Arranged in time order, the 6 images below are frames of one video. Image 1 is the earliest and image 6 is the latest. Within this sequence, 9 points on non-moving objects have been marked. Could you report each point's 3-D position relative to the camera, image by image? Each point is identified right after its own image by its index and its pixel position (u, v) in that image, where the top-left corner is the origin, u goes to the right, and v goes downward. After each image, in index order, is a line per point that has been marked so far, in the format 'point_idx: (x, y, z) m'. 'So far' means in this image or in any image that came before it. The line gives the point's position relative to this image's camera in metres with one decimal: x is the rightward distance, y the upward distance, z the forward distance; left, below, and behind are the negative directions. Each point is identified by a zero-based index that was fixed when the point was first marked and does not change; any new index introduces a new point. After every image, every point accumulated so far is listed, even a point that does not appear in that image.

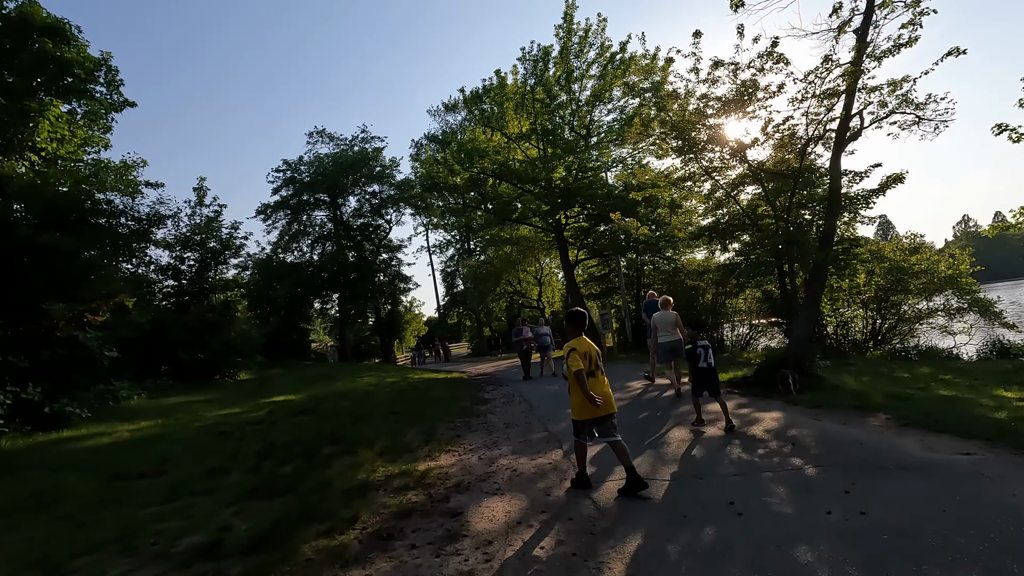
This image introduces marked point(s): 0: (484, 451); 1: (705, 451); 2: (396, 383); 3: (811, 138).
0: (-0.4, -2.4, +8.0) m
1: (+2.3, -1.9, +6.6) m
2: (-4.1, -3.3, +19.4) m
3: (+6.7, +3.3, +12.5) m
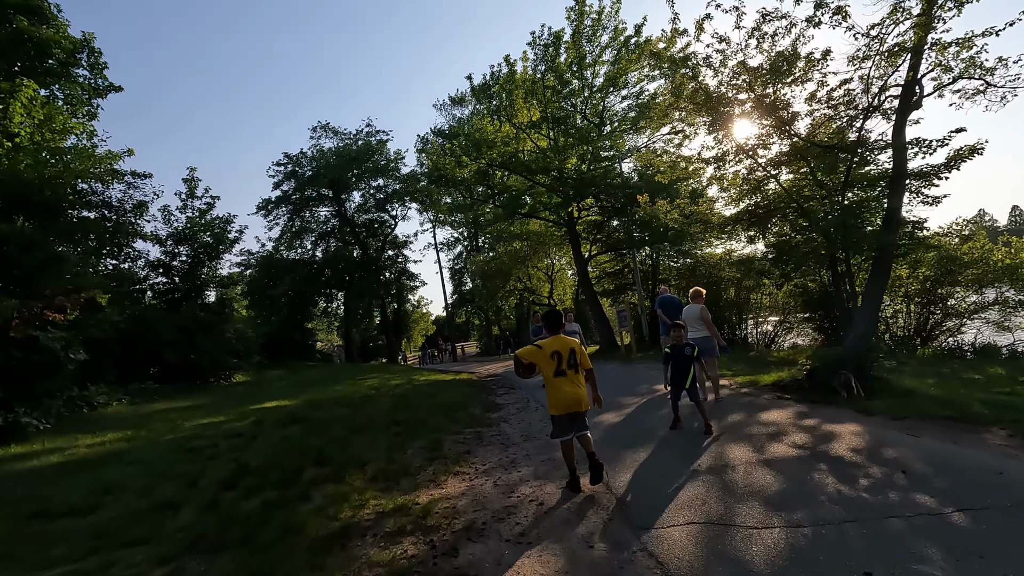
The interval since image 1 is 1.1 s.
0: (-0.1, -2.2, +6.5) m
1: (+2.6, -1.8, +5.1) m
2: (-3.6, -3.2, +18.0) m
3: (+7.0, +3.5, +11.0) m
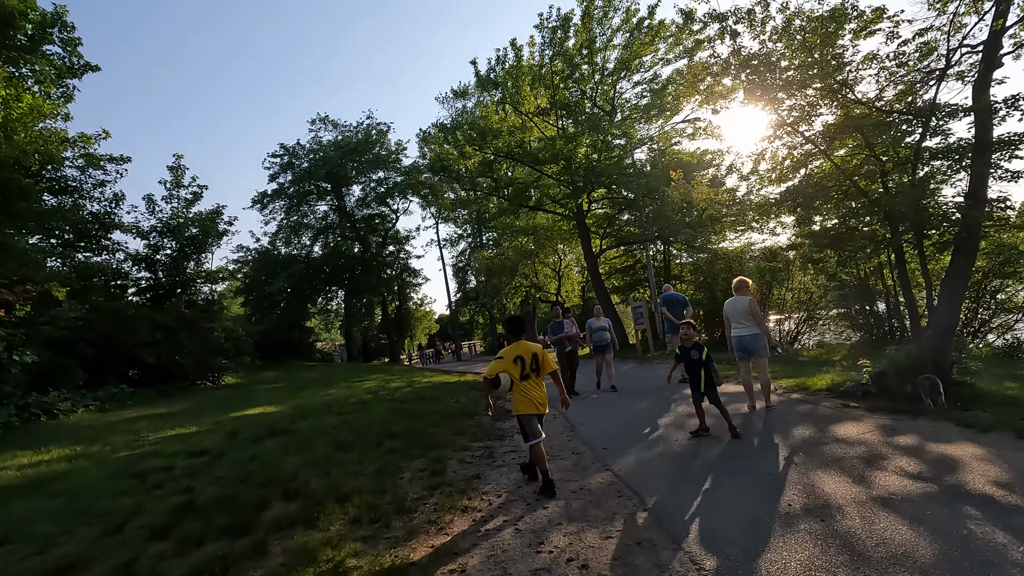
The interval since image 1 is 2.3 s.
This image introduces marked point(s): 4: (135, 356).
0: (+0.1, -2.1, +5.1) m
1: (+2.8, -1.6, +3.6) m
2: (-3.3, -3.0, +16.6) m
3: (+7.3, +3.7, +9.4) m
4: (-11.2, -2.0, +16.1) m
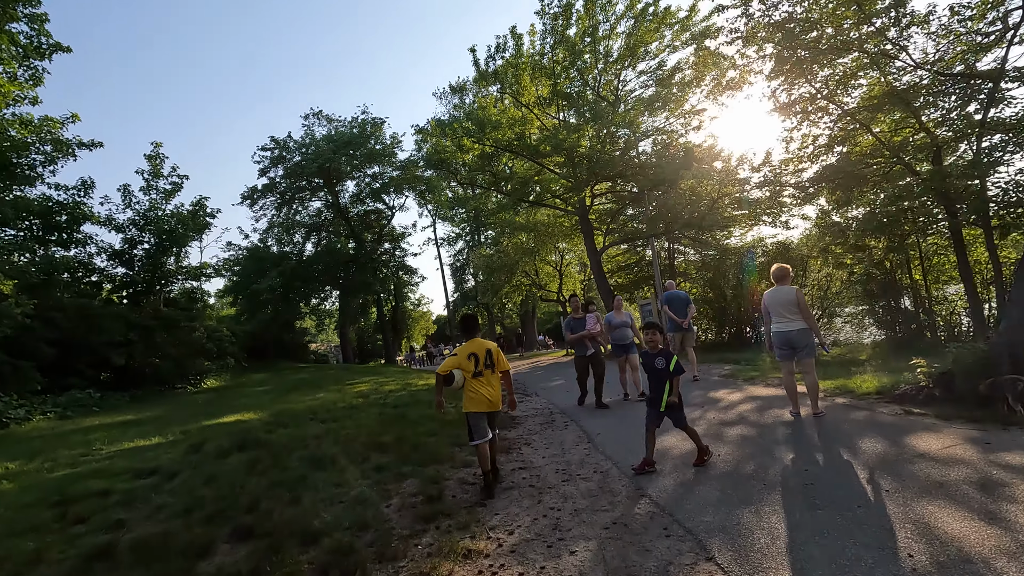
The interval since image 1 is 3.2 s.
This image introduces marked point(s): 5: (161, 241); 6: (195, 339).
0: (+0.2, -1.9, +3.9) m
1: (+2.9, -1.4, +2.4) m
2: (-3.3, -2.9, +15.3) m
3: (+7.4, +3.9, +8.2) m
4: (-11.1, -1.9, +14.9) m
5: (-11.4, +1.5, +17.9) m
6: (-9.9, -1.6, +17.2) m
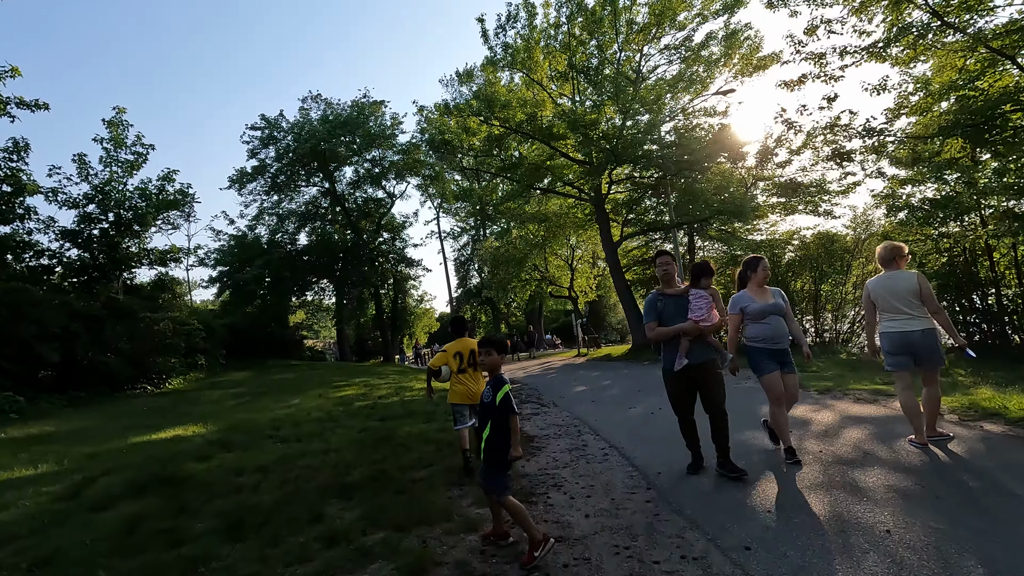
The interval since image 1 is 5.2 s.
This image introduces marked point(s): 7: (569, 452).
0: (+0.4, -1.7, +1.4) m
1: (+3.1, -1.2, 0.0) m
2: (-3.0, -2.6, +12.9) m
3: (+7.7, +4.0, +5.8) m
4: (-10.8, -1.5, +12.6) m
5: (-11.0, +1.9, +15.5) m
6: (-9.6, -1.2, +14.8) m
7: (+0.7, -2.1, +7.0) m
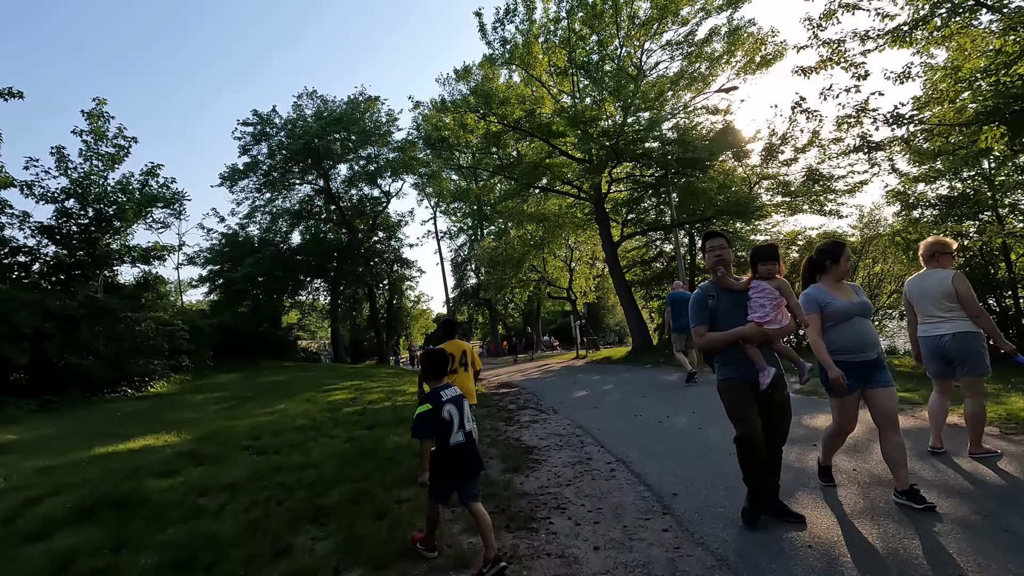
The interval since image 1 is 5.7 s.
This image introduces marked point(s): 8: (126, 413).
0: (+0.4, -1.6, +0.8) m
1: (+3.1, -1.2, -0.6) m
2: (-3.0, -2.5, +12.3) m
3: (+7.7, +4.0, +5.2) m
4: (-10.9, -1.4, +11.9) m
5: (-11.1, +2.0, +14.8) m
6: (-9.7, -1.2, +14.2) m
7: (+0.7, -2.0, +6.3) m
8: (-7.8, -2.6, +11.3) m
